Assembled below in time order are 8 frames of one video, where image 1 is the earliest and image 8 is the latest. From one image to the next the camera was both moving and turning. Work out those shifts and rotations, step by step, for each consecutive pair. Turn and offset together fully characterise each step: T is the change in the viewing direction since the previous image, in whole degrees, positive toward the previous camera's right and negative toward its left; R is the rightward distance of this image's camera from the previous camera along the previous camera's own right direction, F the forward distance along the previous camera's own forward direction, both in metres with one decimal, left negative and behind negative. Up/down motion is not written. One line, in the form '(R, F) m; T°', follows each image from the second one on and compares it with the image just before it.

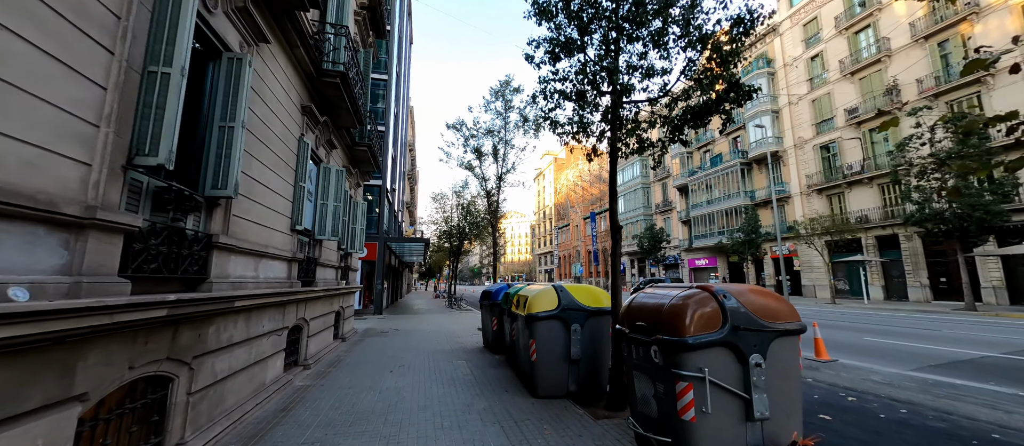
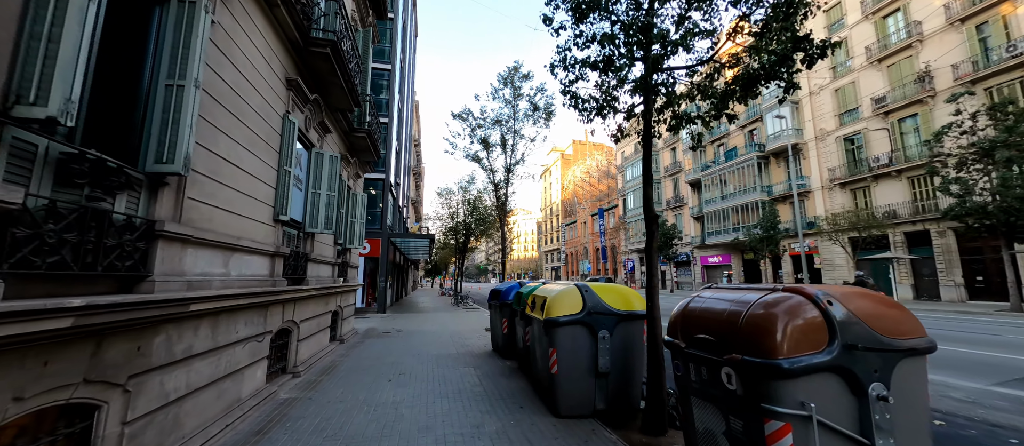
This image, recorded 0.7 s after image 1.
(-0.1, +0.9) m; -1°
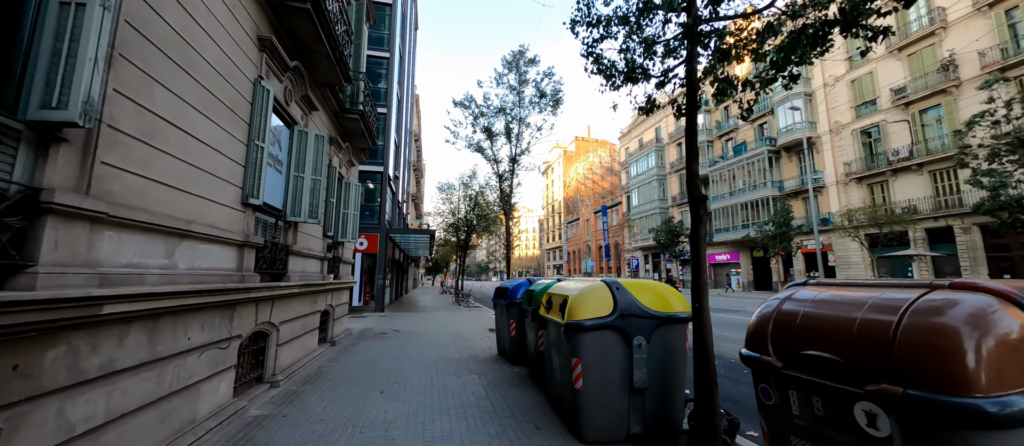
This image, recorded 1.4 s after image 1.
(-0.2, +0.9) m; 0°
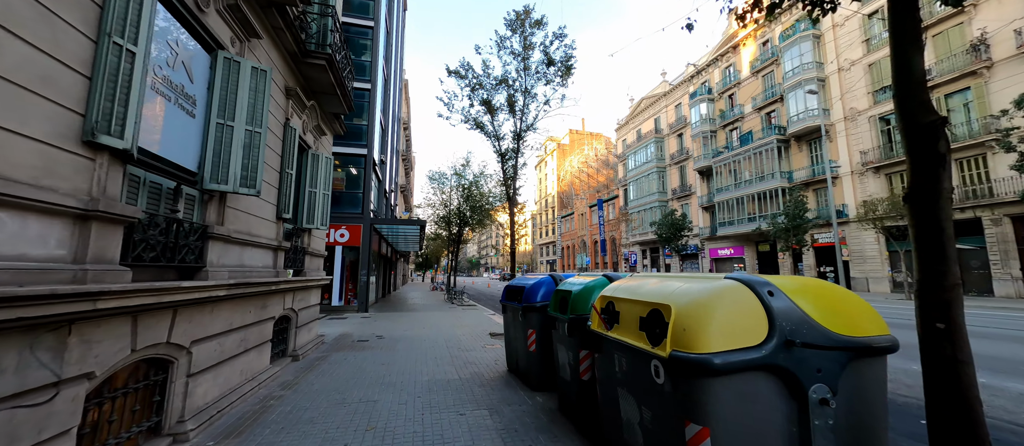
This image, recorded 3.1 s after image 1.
(-0.4, +1.9) m; +1°
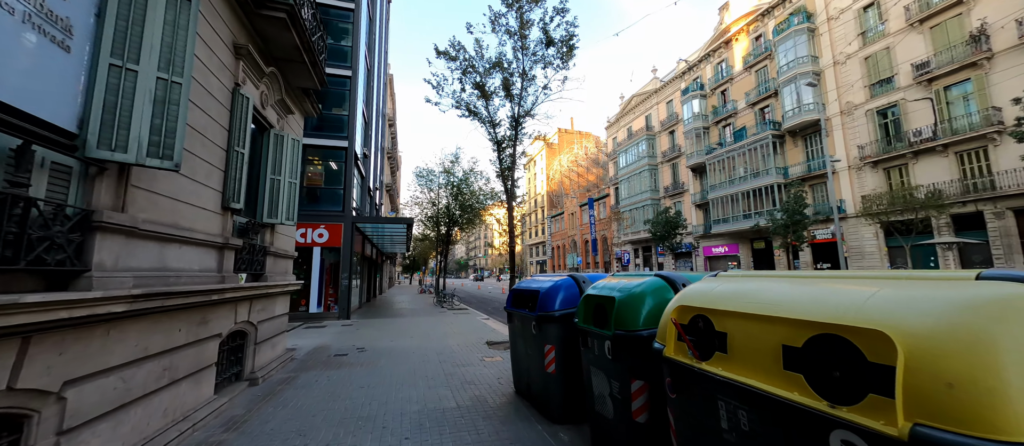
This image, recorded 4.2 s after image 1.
(-0.3, +1.2) m; +2°
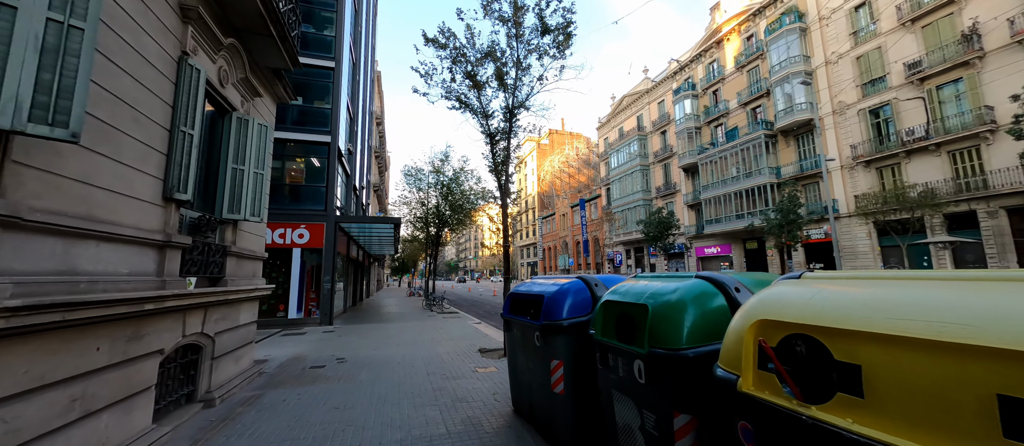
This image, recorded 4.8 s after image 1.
(-0.1, +0.7) m; +2°
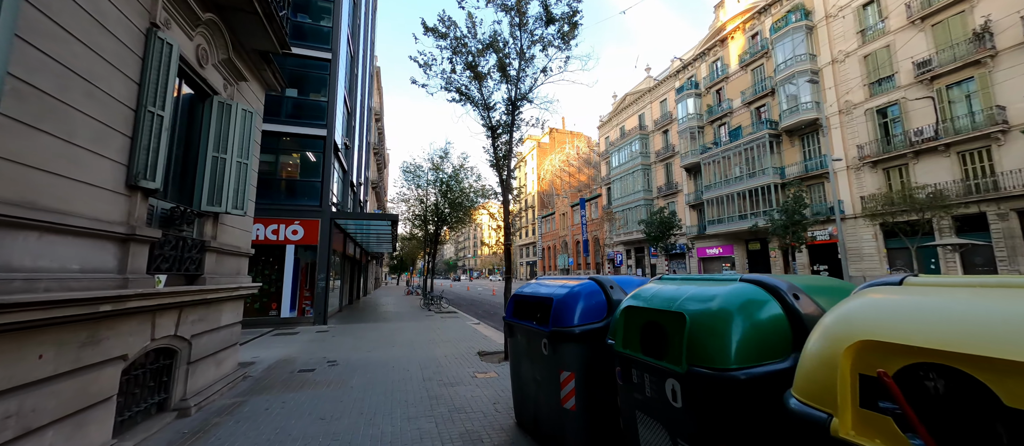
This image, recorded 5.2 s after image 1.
(-0.1, +0.4) m; 0°
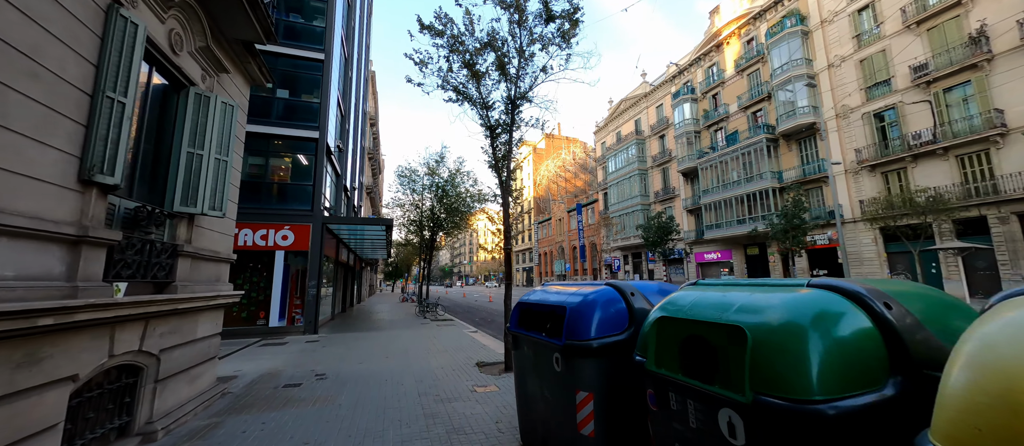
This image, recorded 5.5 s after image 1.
(-0.1, +0.4) m; +1°
